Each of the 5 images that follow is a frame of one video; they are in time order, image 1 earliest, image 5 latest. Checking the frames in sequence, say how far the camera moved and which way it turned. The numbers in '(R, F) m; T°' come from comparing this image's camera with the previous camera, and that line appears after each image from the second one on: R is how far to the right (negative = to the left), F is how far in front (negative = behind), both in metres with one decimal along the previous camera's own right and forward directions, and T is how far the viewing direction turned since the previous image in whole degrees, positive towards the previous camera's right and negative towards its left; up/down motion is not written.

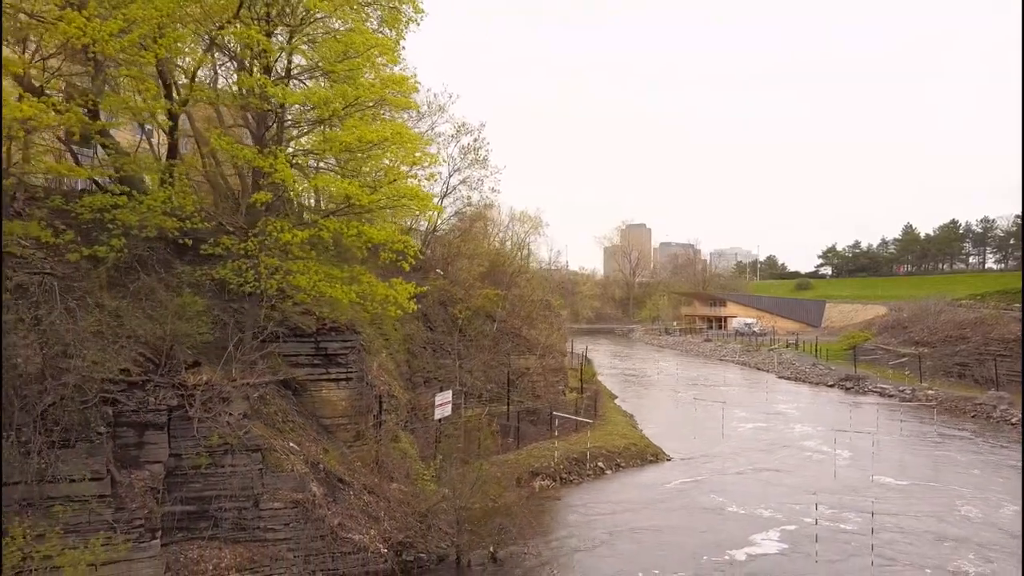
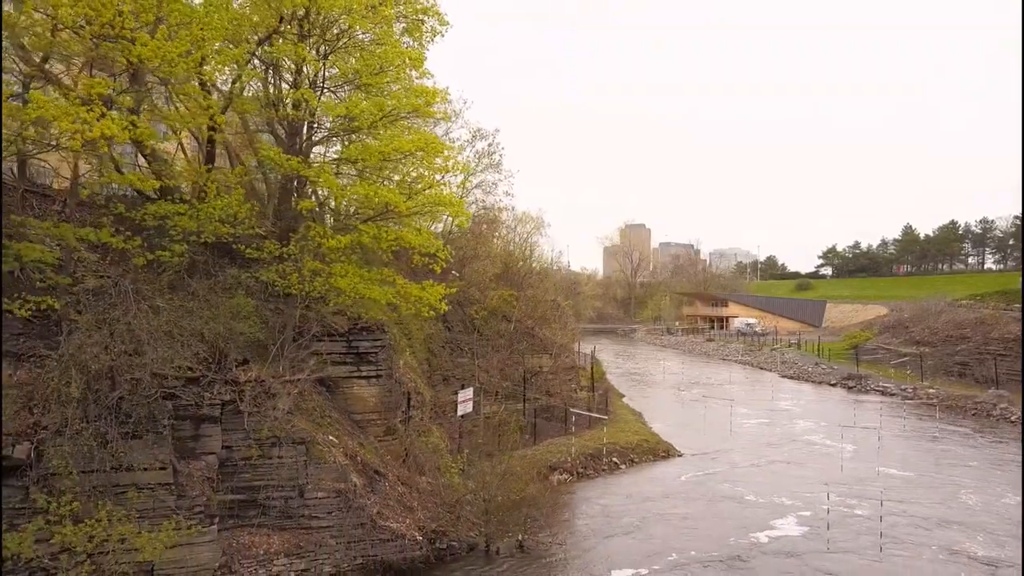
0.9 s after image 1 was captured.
(-0.5, -0.8) m; 0°
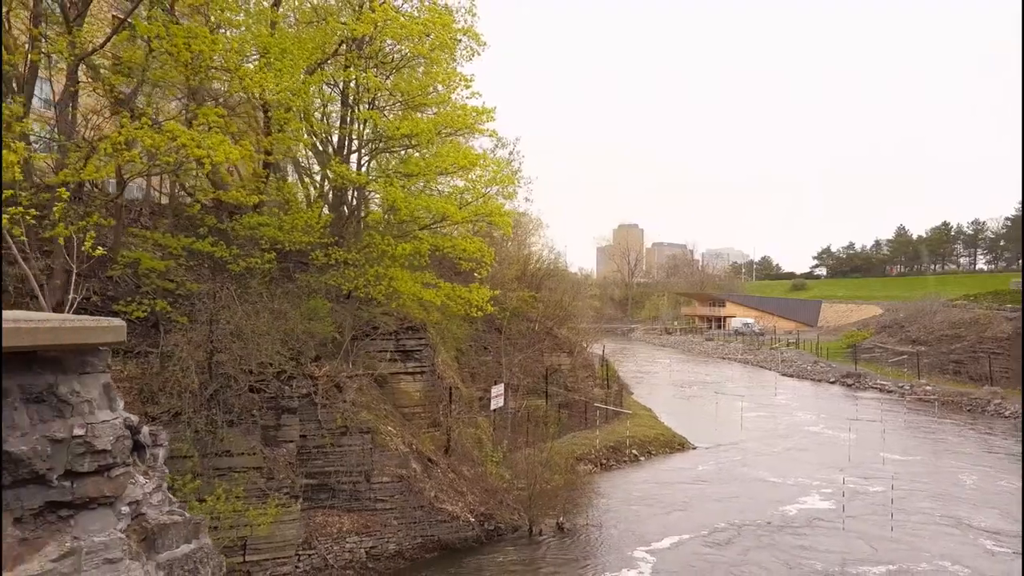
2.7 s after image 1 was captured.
(-1.0, -1.4) m; 0°
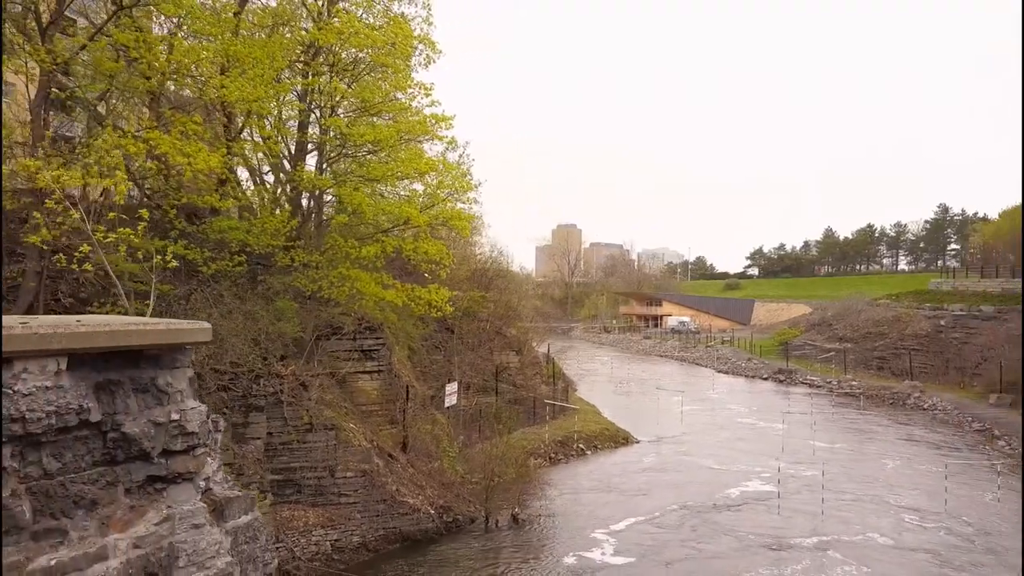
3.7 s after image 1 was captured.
(-0.4, -0.7) m; +4°
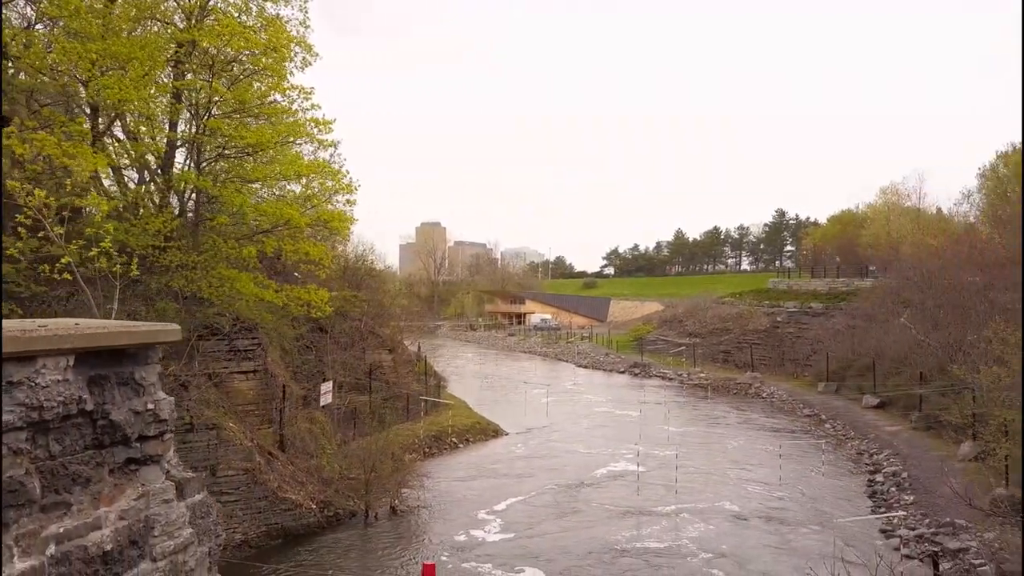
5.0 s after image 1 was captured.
(-0.4, -0.8) m; +10°
